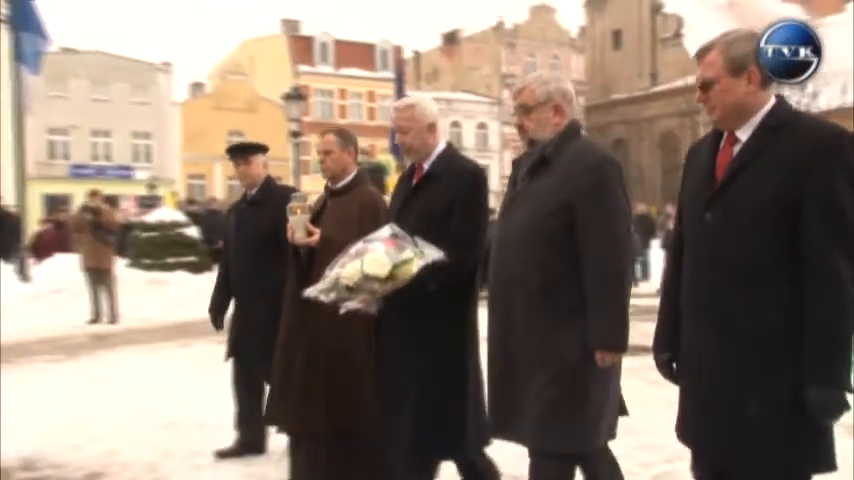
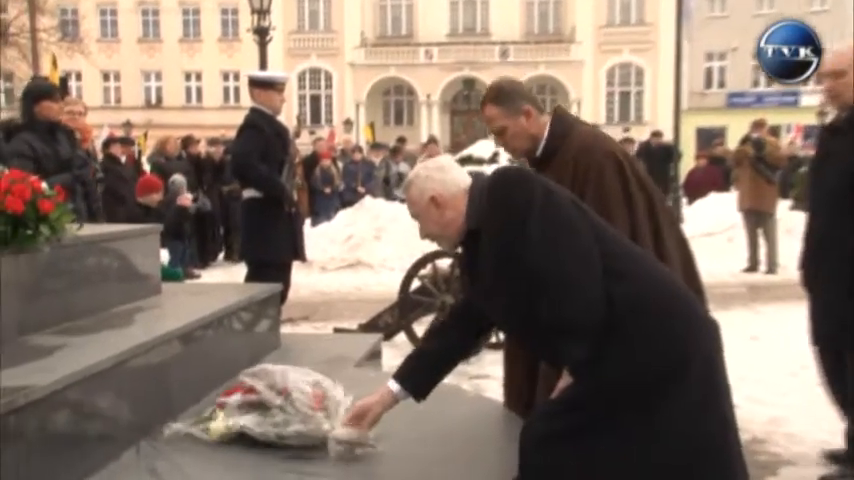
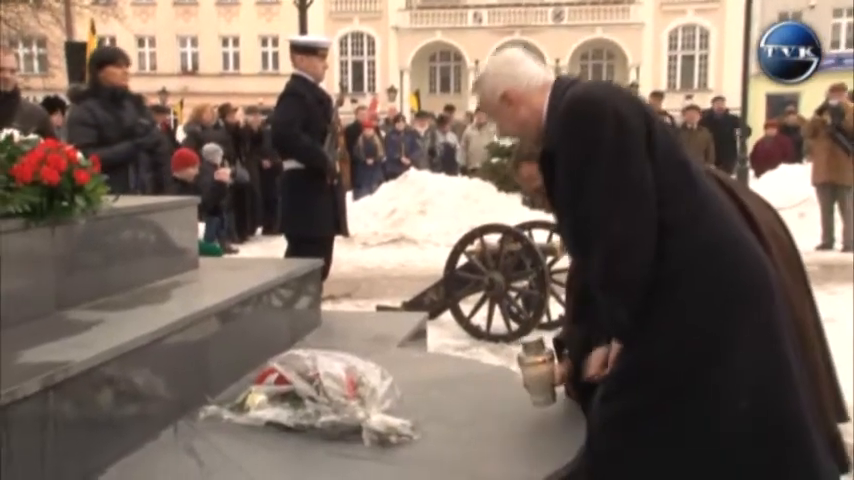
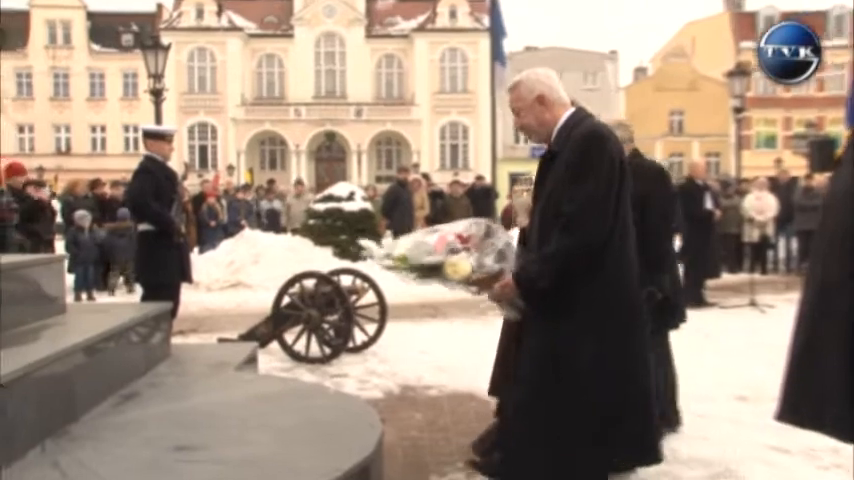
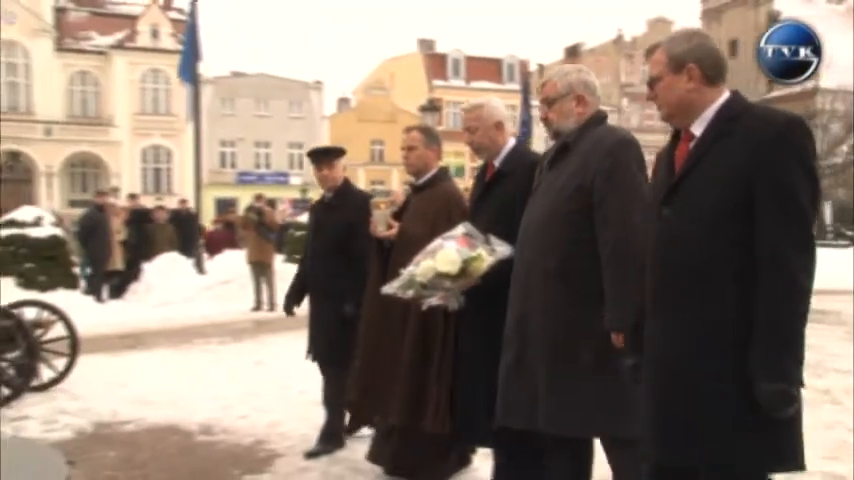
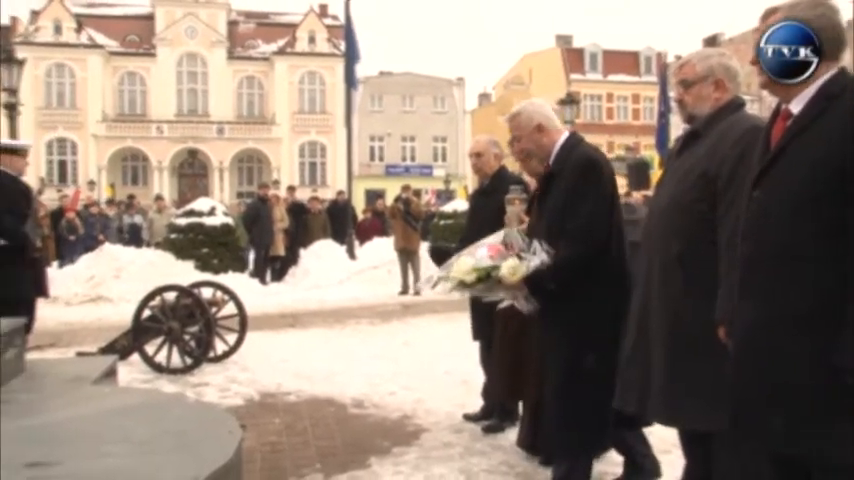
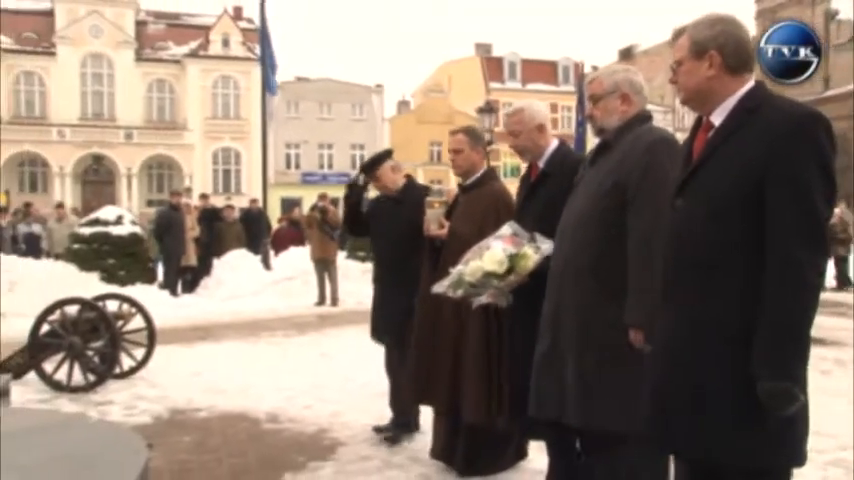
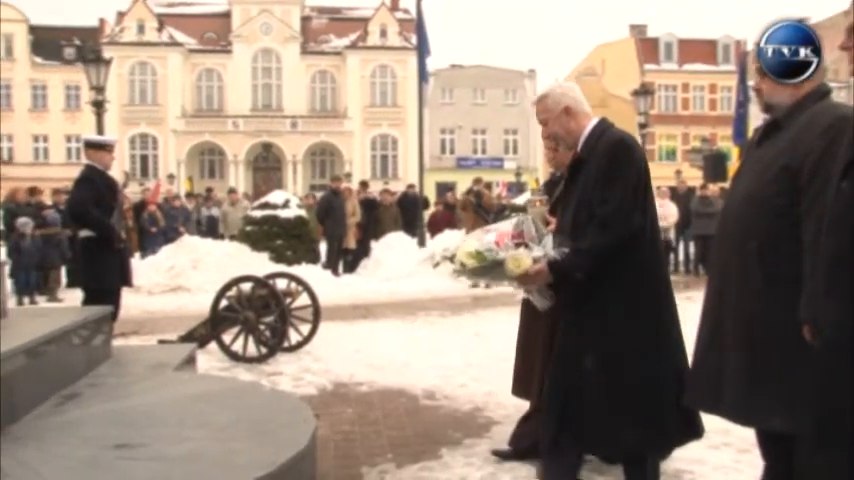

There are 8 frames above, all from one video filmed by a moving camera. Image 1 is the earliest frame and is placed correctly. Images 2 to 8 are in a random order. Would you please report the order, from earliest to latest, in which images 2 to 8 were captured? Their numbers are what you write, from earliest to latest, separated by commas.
5, 7, 6, 8, 4, 2, 3
